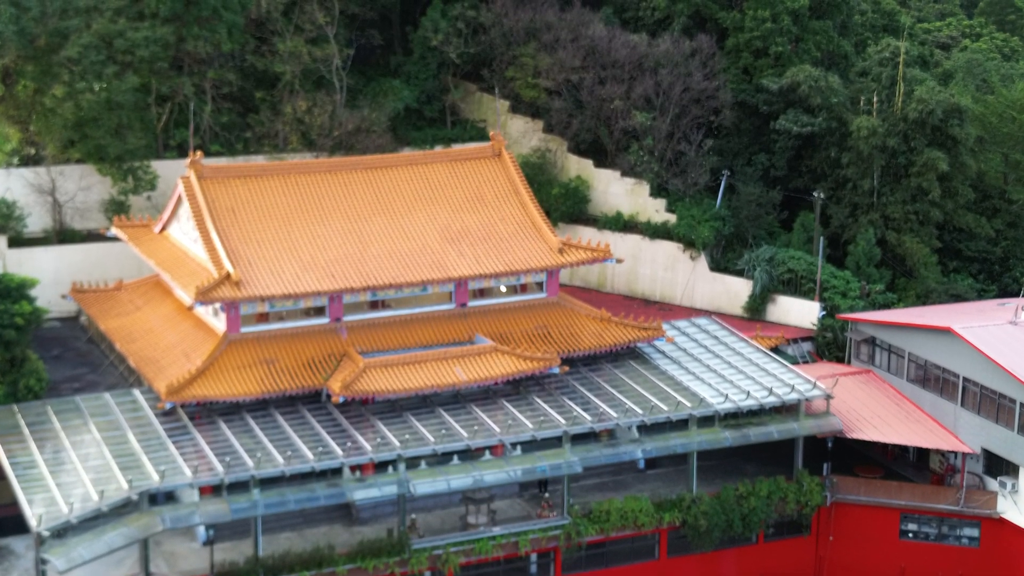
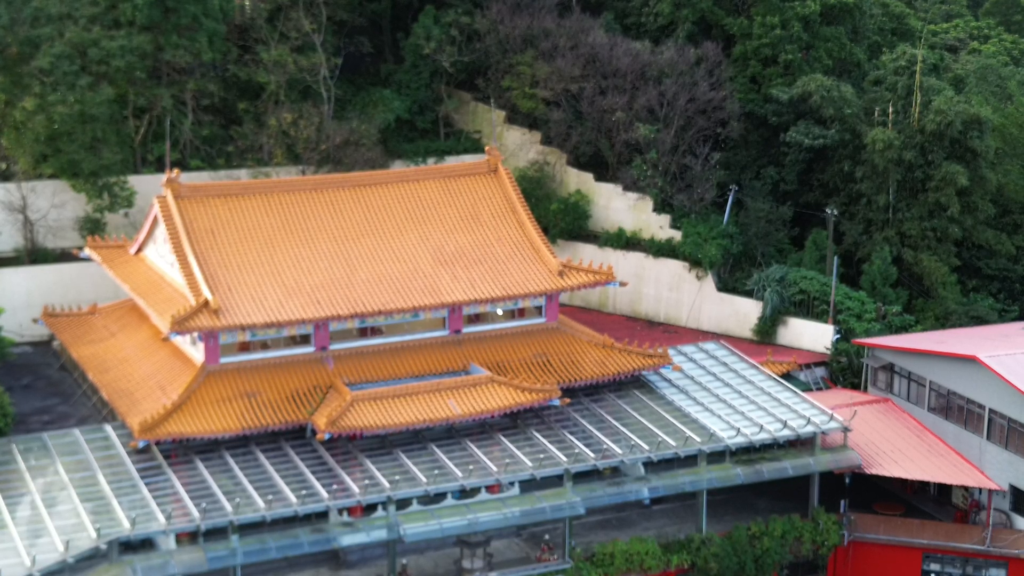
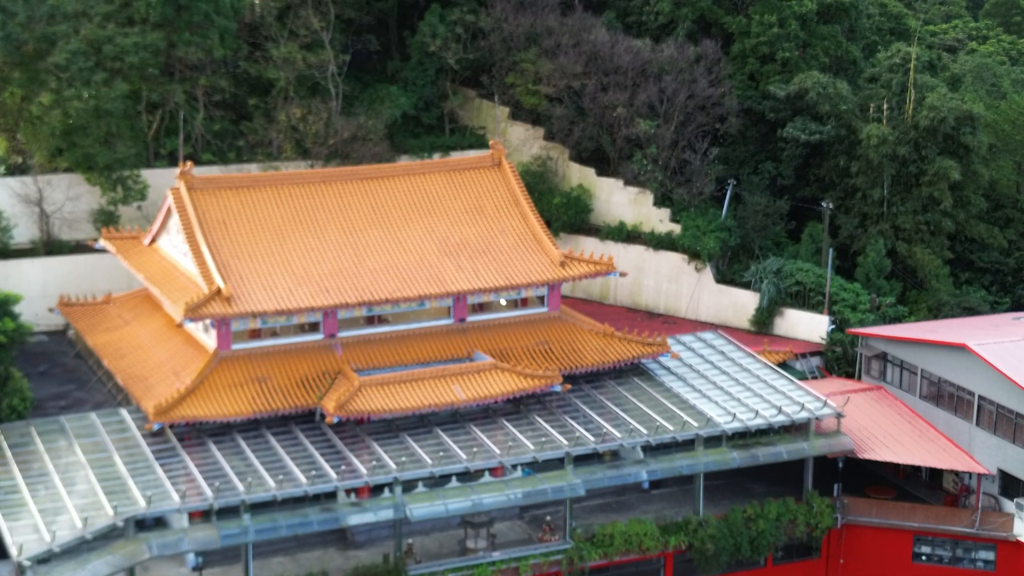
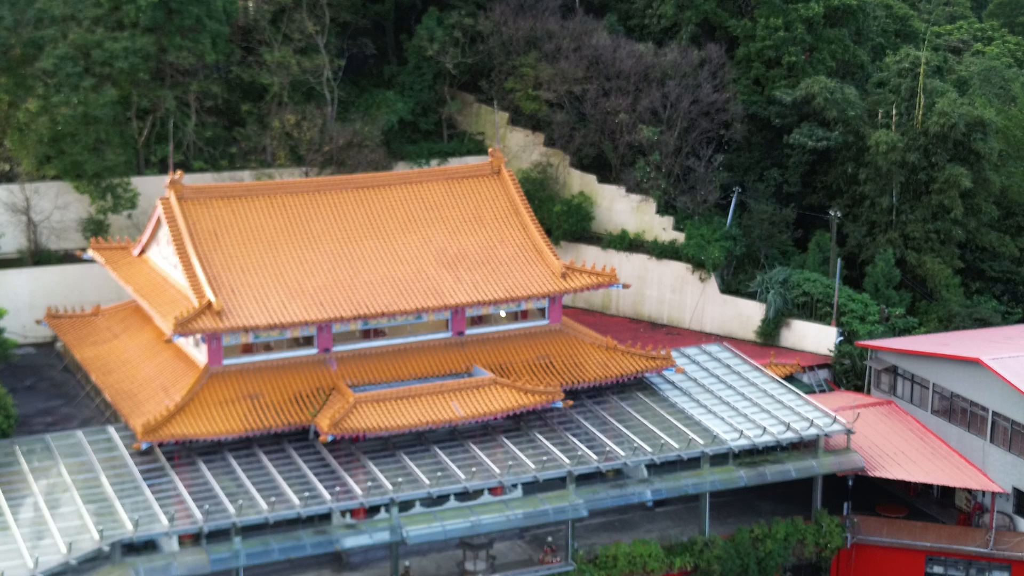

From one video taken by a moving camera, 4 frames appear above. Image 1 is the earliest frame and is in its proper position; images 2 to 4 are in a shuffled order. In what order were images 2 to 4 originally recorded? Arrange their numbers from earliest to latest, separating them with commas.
3, 4, 2
